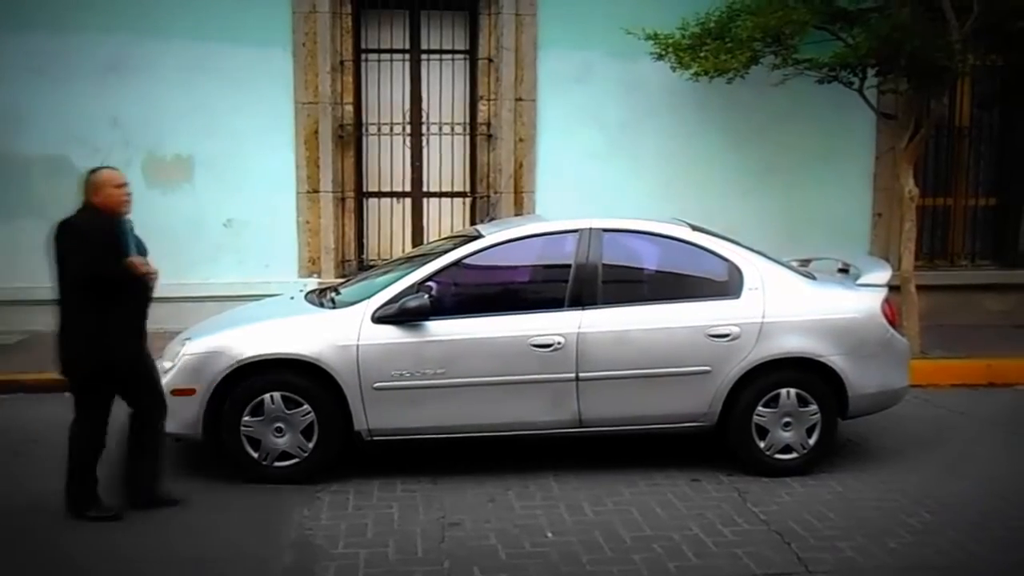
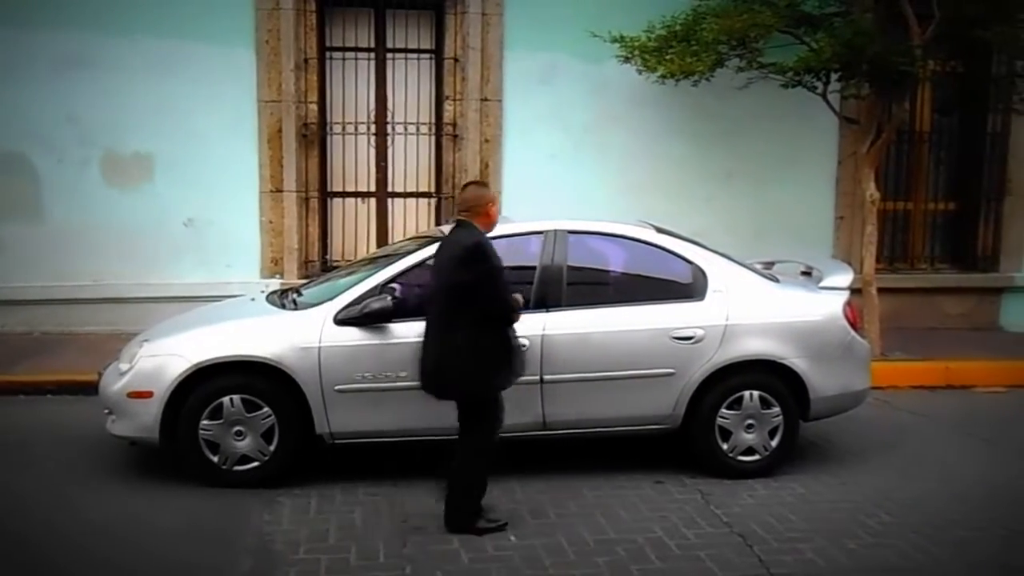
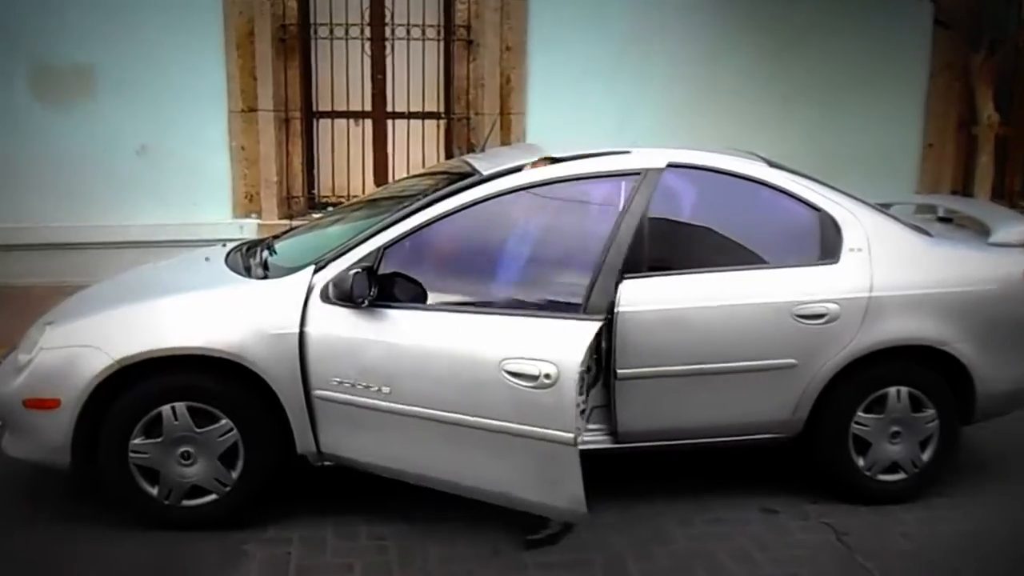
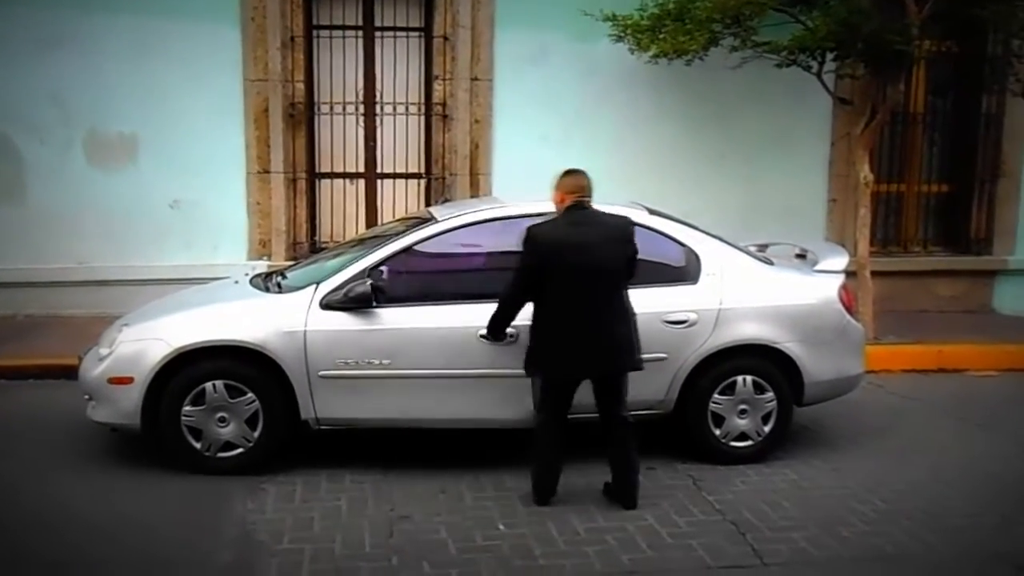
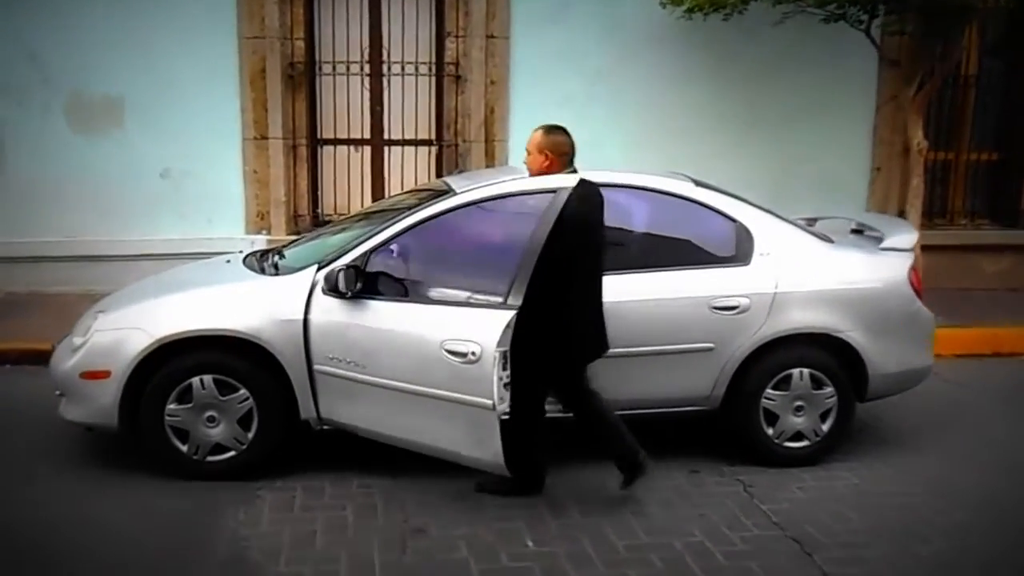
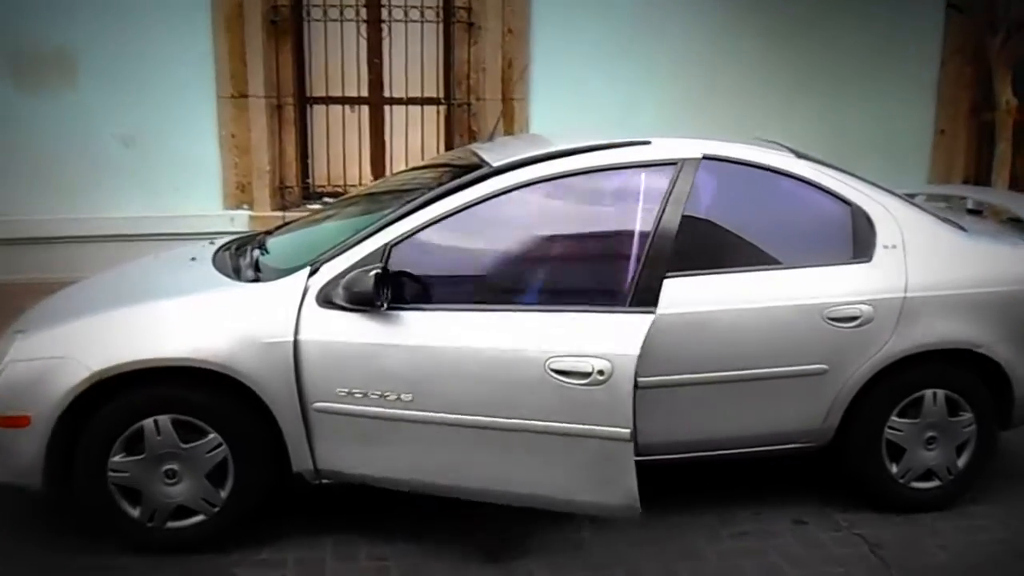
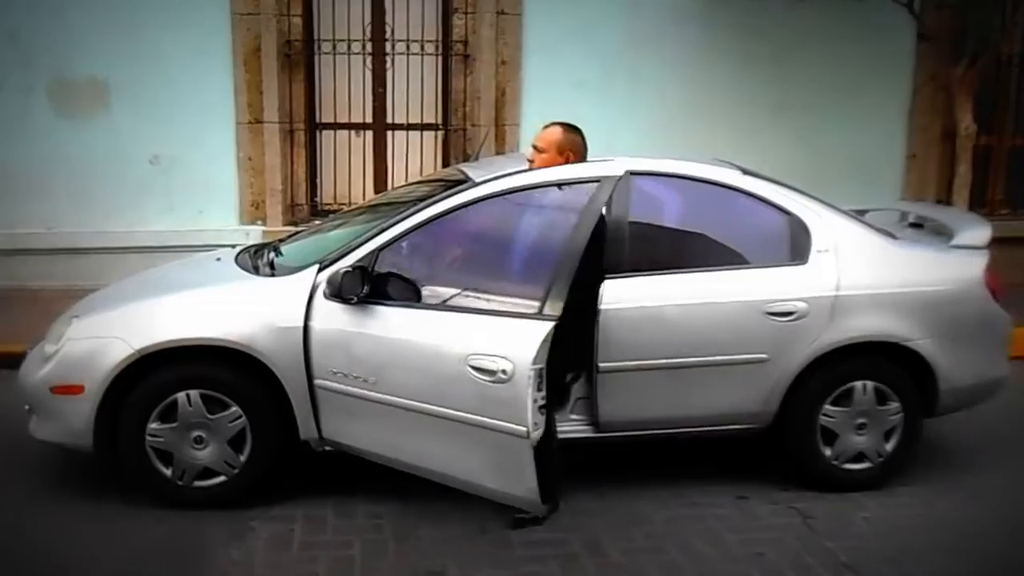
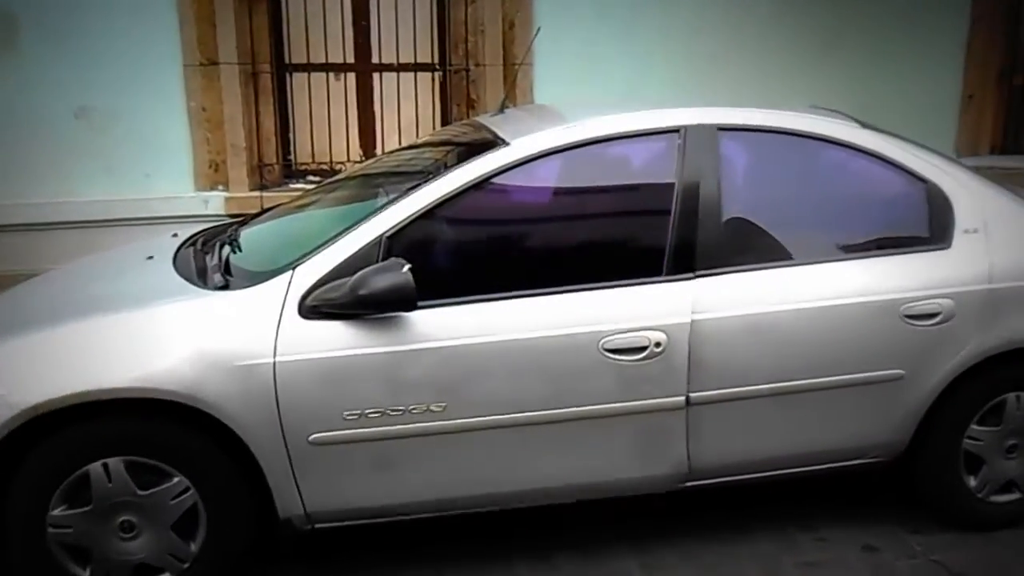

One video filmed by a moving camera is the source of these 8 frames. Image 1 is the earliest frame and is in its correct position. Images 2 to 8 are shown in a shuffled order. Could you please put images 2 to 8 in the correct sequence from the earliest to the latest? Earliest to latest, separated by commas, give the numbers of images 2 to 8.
2, 4, 5, 7, 3, 6, 8
